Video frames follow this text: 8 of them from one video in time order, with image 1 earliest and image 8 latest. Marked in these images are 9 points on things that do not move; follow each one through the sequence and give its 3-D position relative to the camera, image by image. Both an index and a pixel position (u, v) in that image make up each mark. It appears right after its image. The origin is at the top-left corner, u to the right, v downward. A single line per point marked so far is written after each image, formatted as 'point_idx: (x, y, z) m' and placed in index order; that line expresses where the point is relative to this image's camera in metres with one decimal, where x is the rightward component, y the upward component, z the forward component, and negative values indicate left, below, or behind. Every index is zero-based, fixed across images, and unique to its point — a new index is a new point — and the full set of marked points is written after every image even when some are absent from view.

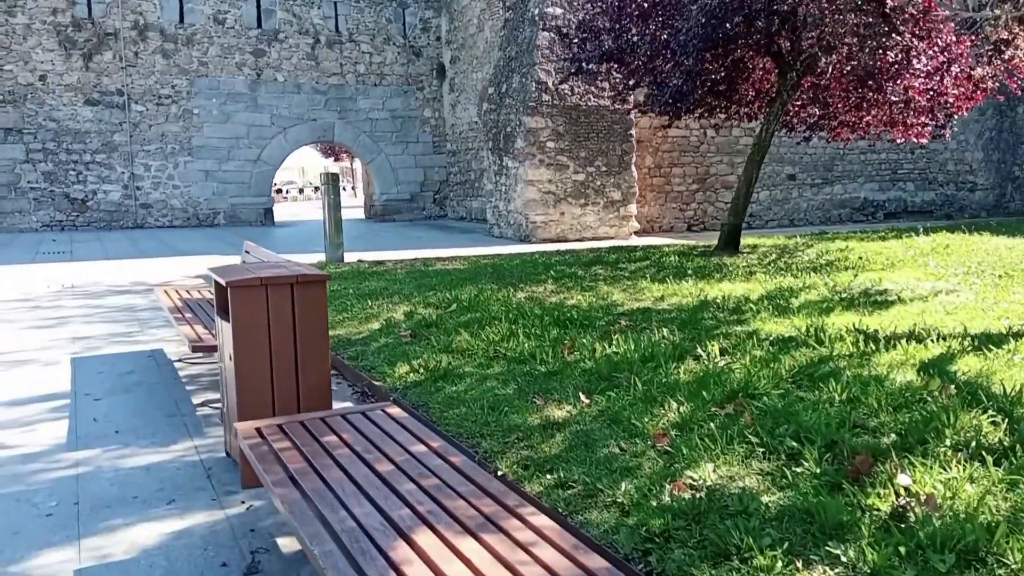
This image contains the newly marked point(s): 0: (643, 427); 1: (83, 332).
0: (+0.5, -0.5, +2.8) m
1: (-2.9, -0.3, +5.3) m
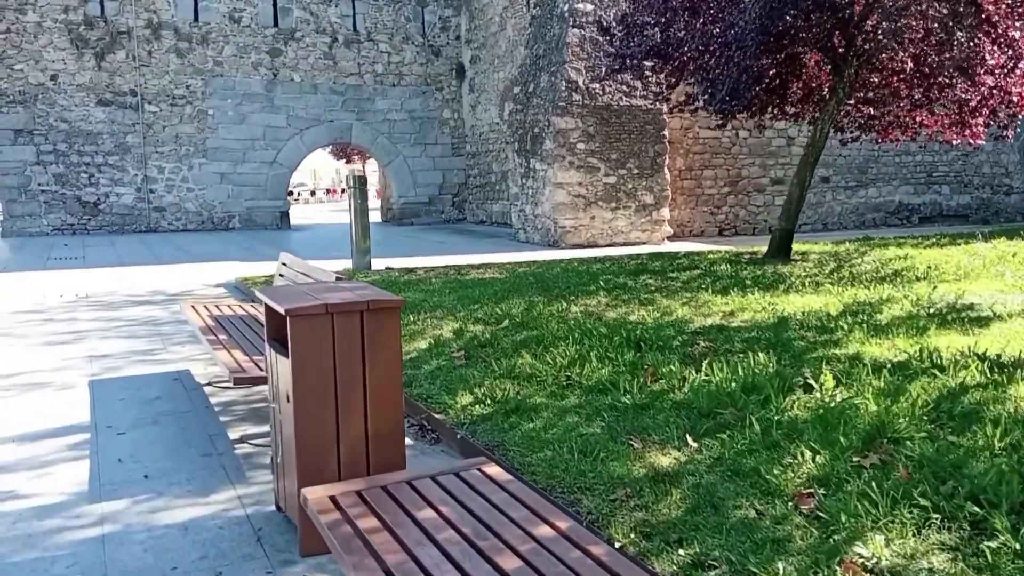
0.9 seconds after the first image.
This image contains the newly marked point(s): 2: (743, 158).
0: (+0.8, -0.6, +2.4) m
1: (-2.5, -0.4, +4.9) m
2: (+3.9, +2.2, +13.4) m
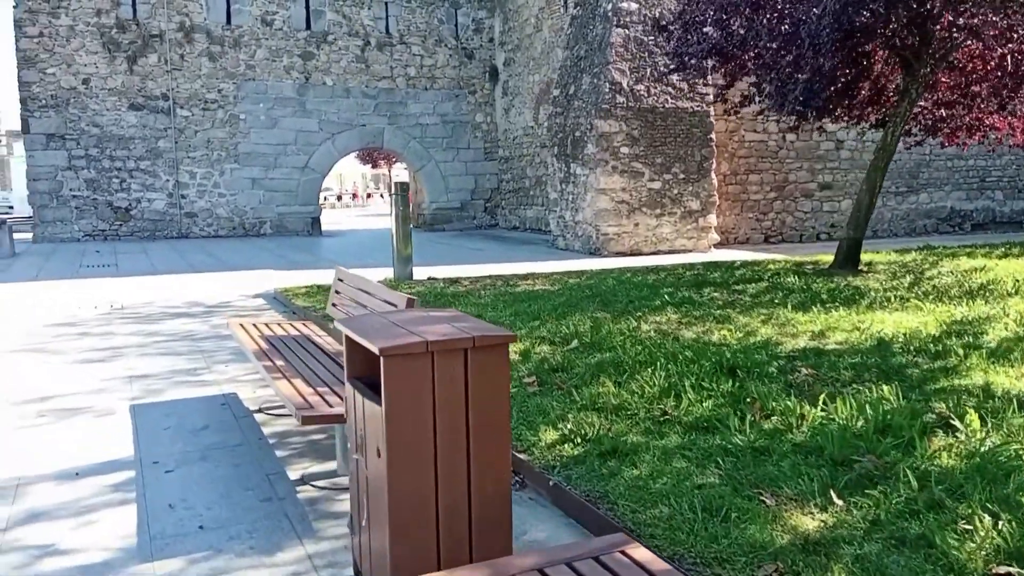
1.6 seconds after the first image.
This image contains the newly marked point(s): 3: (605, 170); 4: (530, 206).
0: (+1.1, -0.7, +2.0) m
1: (-2.1, -0.5, +4.6) m
2: (+4.5, +2.1, +13.0) m
3: (+1.2, +1.6, +10.5) m
4: (+0.4, +1.6, +15.4) m
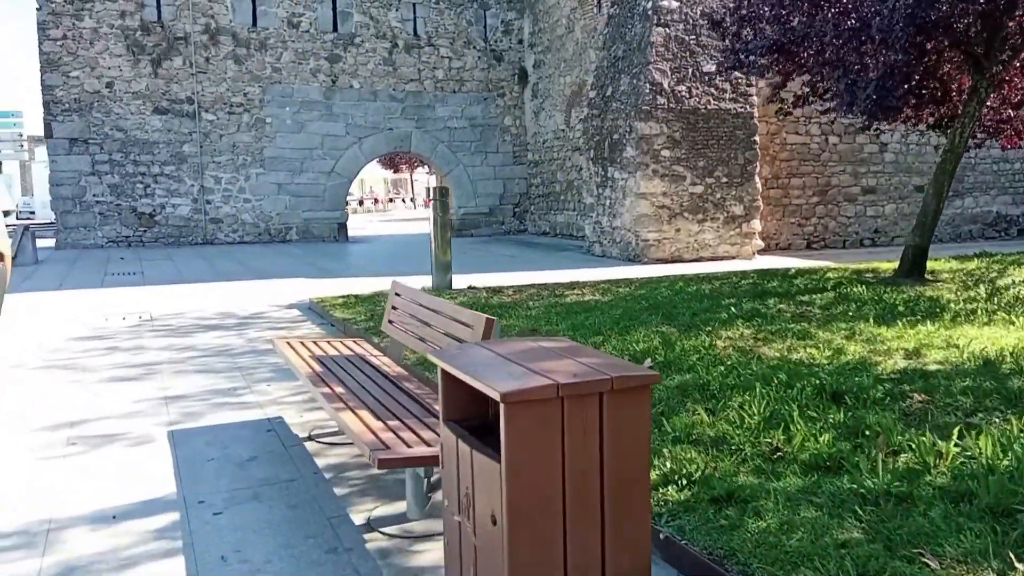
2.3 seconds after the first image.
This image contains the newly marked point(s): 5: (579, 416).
0: (+1.4, -0.7, +1.6) m
1: (-1.8, -0.5, +4.3) m
2: (+5.1, +1.9, +12.5) m
3: (+1.7, +1.5, +10.1) m
4: (+0.9, +1.5, +15.1) m
5: (+0.1, -0.2, +1.5) m
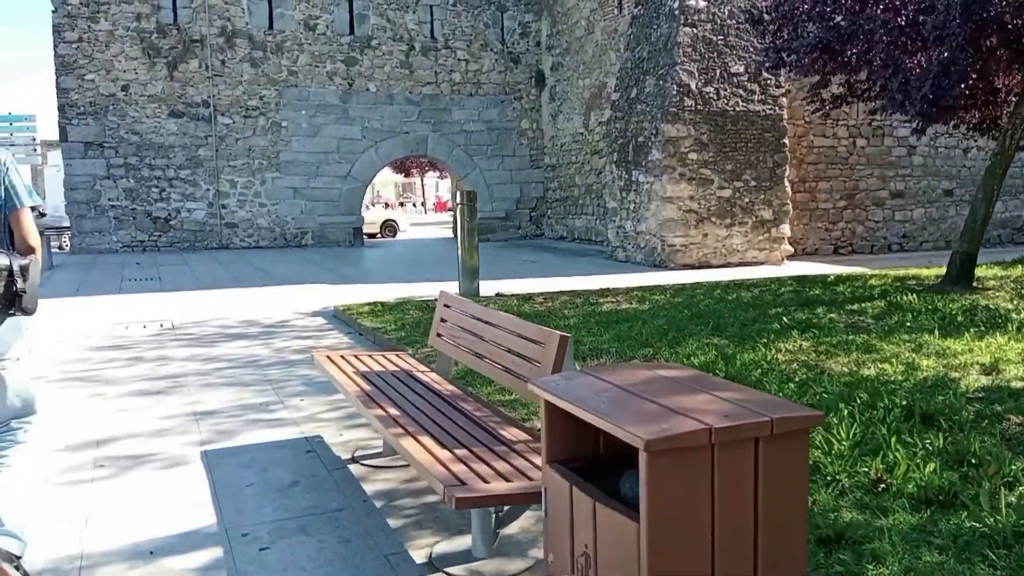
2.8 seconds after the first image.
0: (+1.6, -0.8, +1.3) m
1: (-1.6, -0.6, +4.0) m
2: (+5.4, +1.8, +12.2) m
3: (+2.0, +1.4, +9.8) m
4: (+1.3, +1.4, +14.8) m
5: (+0.3, -0.3, +1.2) m
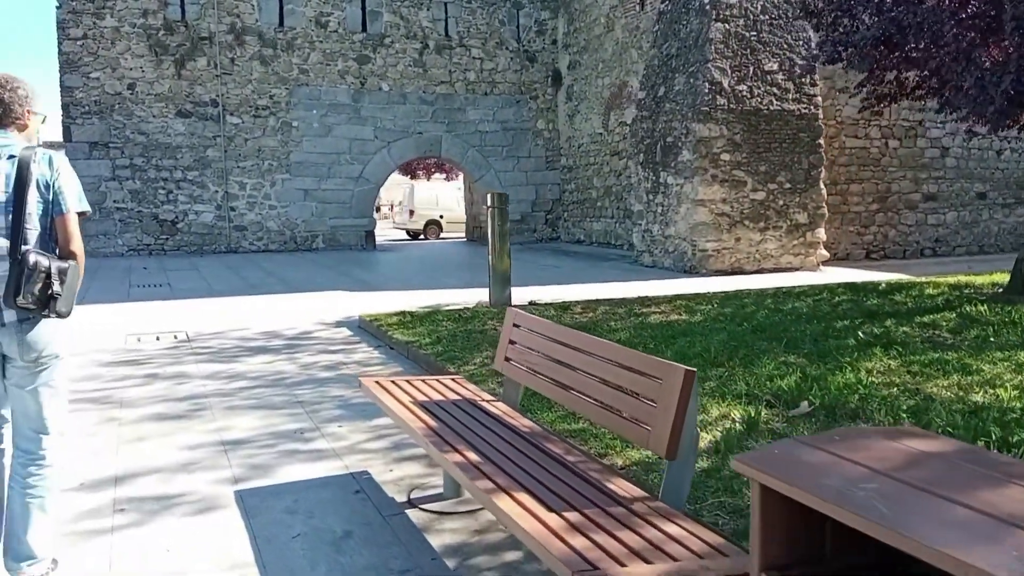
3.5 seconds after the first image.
0: (+1.9, -0.8, +0.9) m
1: (-1.3, -0.7, +3.6) m
2: (+5.7, +1.8, +11.8) m
3: (+2.3, +1.3, +9.4) m
4: (+1.6, +1.3, +14.4) m
5: (+0.6, -0.3, +0.8) m
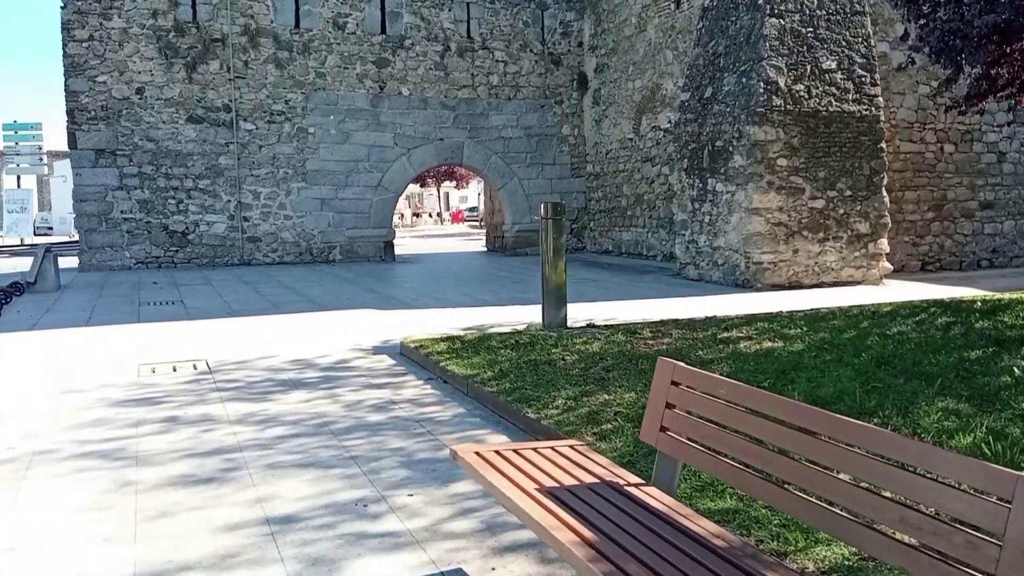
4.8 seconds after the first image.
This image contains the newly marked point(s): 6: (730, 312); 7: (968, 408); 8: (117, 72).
0: (+2.3, -0.9, +0.2) m
1: (-0.9, -0.8, +2.9) m
2: (+6.1, +1.6, +11.1) m
3: (+2.7, +1.1, +8.7) m
4: (+2.0, +1.0, +13.7) m
5: (+1.0, -0.4, +0.1) m
6: (+1.9, -0.2, +6.7) m
7: (+1.9, -0.5, +3.3) m
8: (-6.0, +3.3, +12.1) m
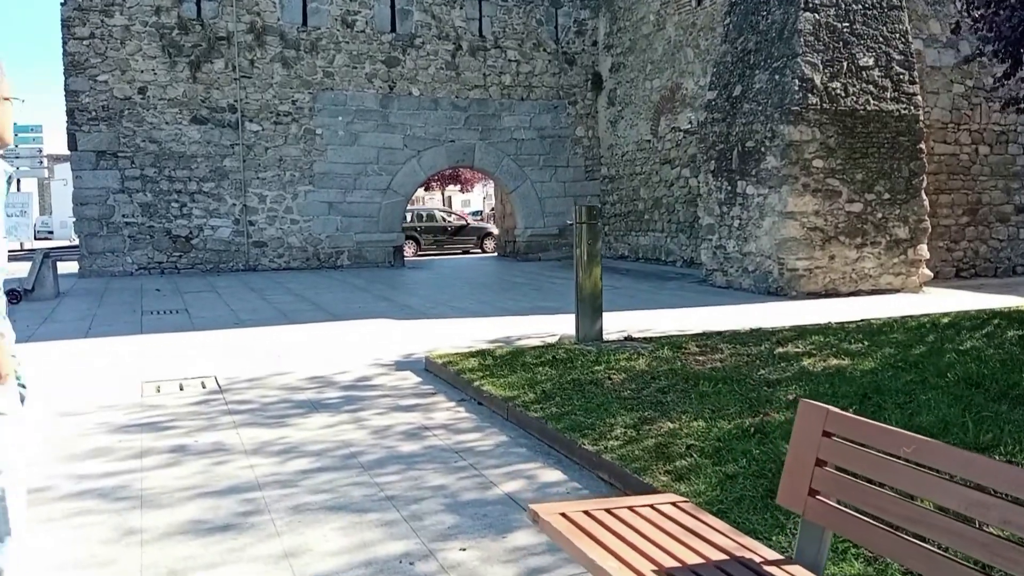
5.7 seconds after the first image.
0: (+2.5, -1.0, -0.3) m
1: (-0.6, -0.8, +2.5) m
2: (+6.4, +1.5, +10.7) m
3: (+2.9, +1.0, +8.3) m
4: (+2.3, +0.9, +13.2) m
5: (+1.3, -0.5, -0.3) m
6: (+2.1, -0.3, +6.2) m
7: (+2.1, -0.6, +2.9) m
8: (-5.8, +3.2, +11.6) m
